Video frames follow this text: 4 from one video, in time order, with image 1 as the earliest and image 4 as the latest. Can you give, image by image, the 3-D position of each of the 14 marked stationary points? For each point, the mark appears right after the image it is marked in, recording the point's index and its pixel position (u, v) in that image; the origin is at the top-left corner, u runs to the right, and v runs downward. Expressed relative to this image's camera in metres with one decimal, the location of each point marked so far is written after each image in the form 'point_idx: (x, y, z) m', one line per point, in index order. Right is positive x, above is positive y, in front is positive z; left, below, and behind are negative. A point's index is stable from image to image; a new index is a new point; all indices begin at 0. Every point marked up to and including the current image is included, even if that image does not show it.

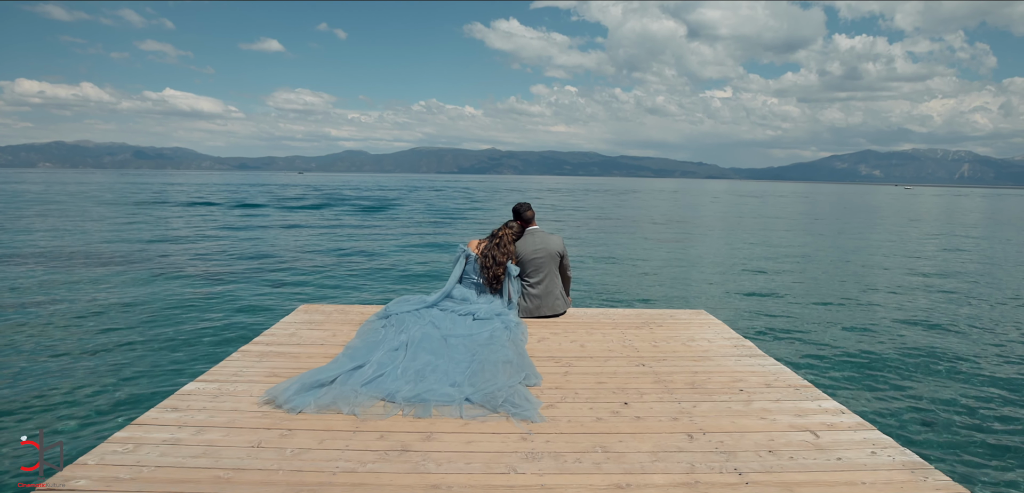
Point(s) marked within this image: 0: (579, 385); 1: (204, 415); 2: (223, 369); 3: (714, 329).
0: (+0.6, -1.2, +4.4) m
1: (-2.3, -1.2, +3.7) m
2: (-2.6, -1.1, +4.6) m
3: (+2.5, -1.0, +6.0) m
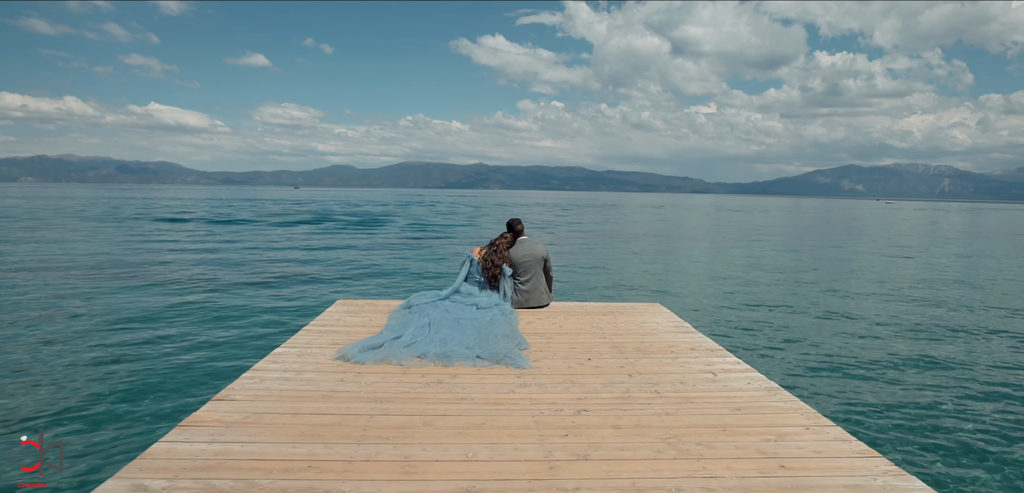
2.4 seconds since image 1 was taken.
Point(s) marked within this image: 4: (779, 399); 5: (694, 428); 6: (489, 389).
0: (+0.5, -1.3, +6.1) m
1: (-2.3, -1.3, +5.3) m
2: (-2.7, -1.2, +6.2) m
3: (+2.4, -1.1, +7.7) m
4: (+2.5, -1.4, +4.8) m
5: (+1.5, -1.5, +4.1) m
6: (-0.2, -1.4, +4.8) m
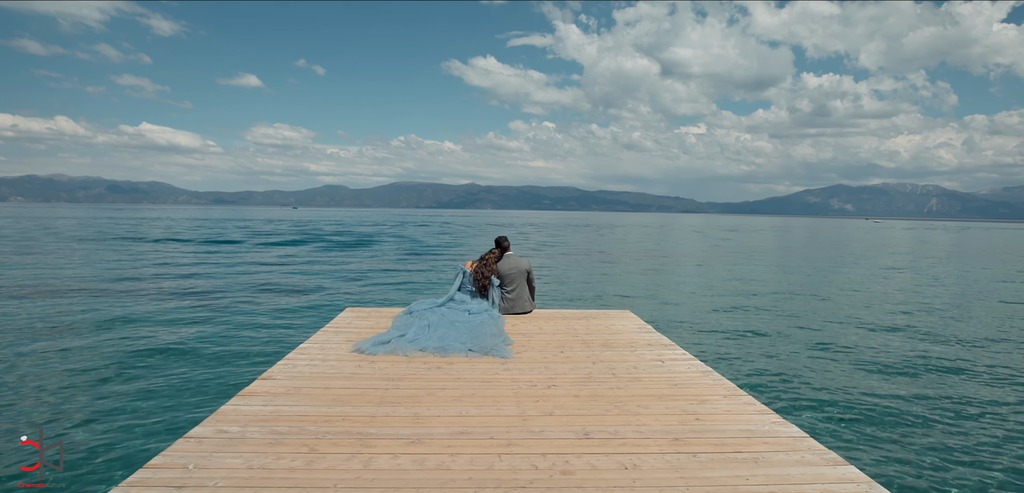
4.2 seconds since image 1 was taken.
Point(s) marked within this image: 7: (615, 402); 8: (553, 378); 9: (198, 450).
0: (+0.3, -1.4, +7.3) m
1: (-2.5, -1.4, +6.5) m
2: (-2.9, -1.4, +7.3) m
3: (+2.2, -1.3, +9.0) m
4: (+2.4, -1.6, +6.0) m
5: (+1.3, -1.6, +5.3) m
6: (-0.4, -1.5, +6.0) m
7: (+1.1, -1.6, +5.1) m
8: (+0.5, -1.6, +5.8) m
9: (-2.5, -1.6, +3.9) m
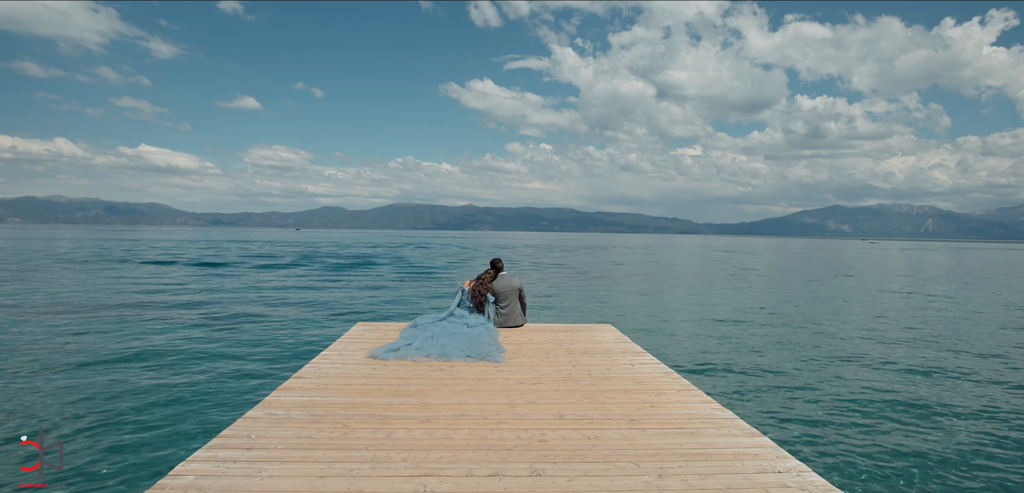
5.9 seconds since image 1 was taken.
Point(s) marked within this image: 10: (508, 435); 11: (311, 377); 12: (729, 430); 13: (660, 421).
0: (+0.2, -1.8, +8.4) m
1: (-2.6, -1.7, +7.6) m
2: (-3.0, -1.7, +8.4) m
3: (+2.0, -1.7, +10.1) m
4: (+2.2, -1.9, +7.1) m
5: (+1.2, -1.9, +6.4) m
6: (-0.5, -1.8, +7.1) m
7: (+1.0, -1.9, +6.2) m
8: (+0.4, -1.8, +6.9) m
9: (-2.6, -1.8, +5.0) m
10: (0.0, -1.9, +4.9) m
11: (-2.7, -1.8, +6.7) m
12: (+2.3, -1.9, +5.1) m
13: (+1.6, -1.9, +5.3) m
